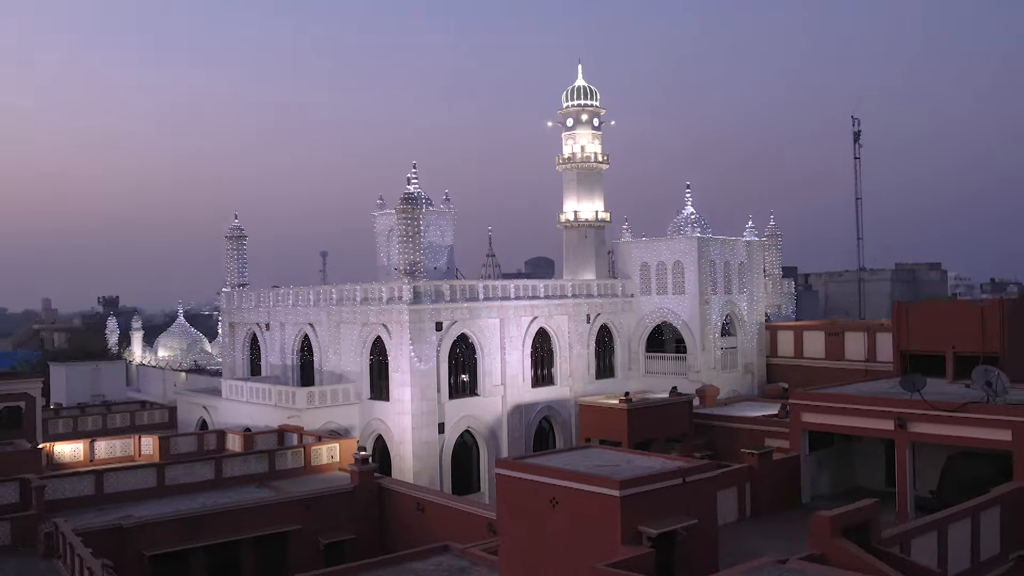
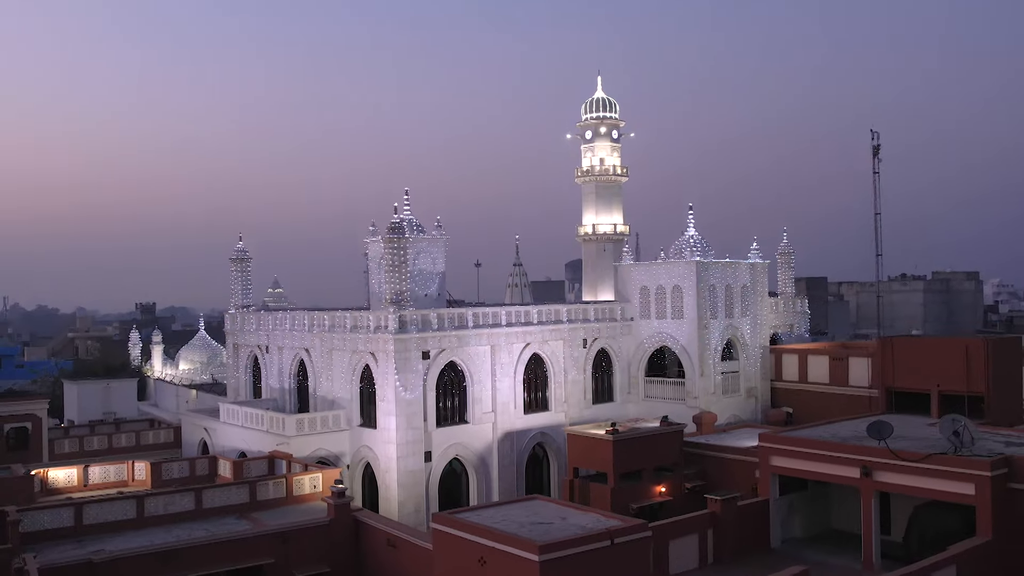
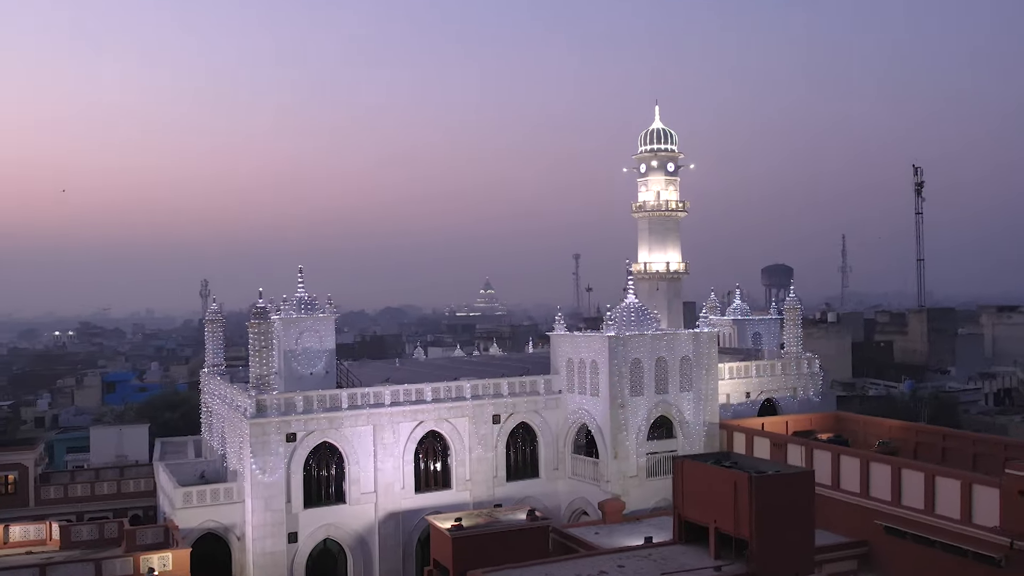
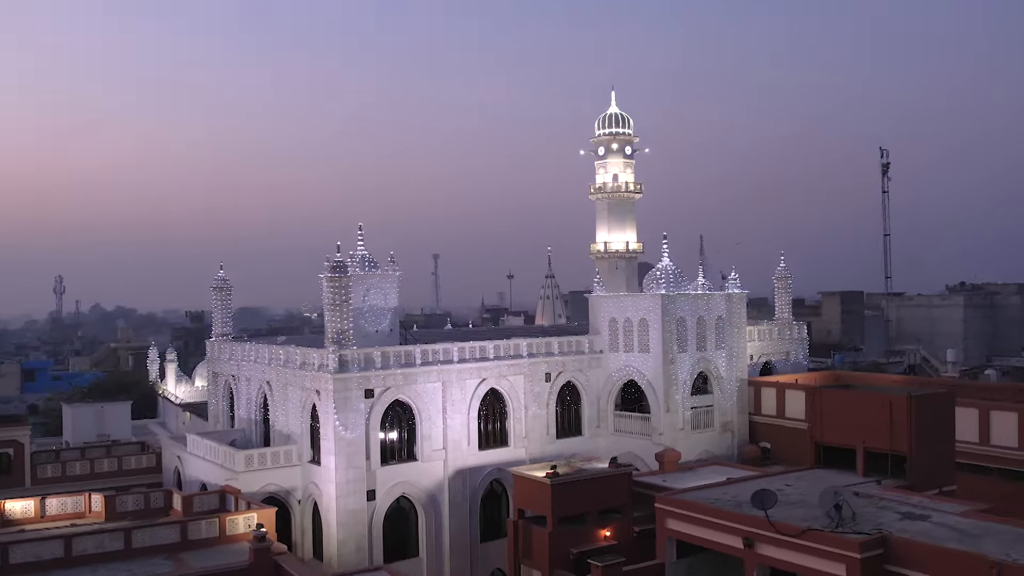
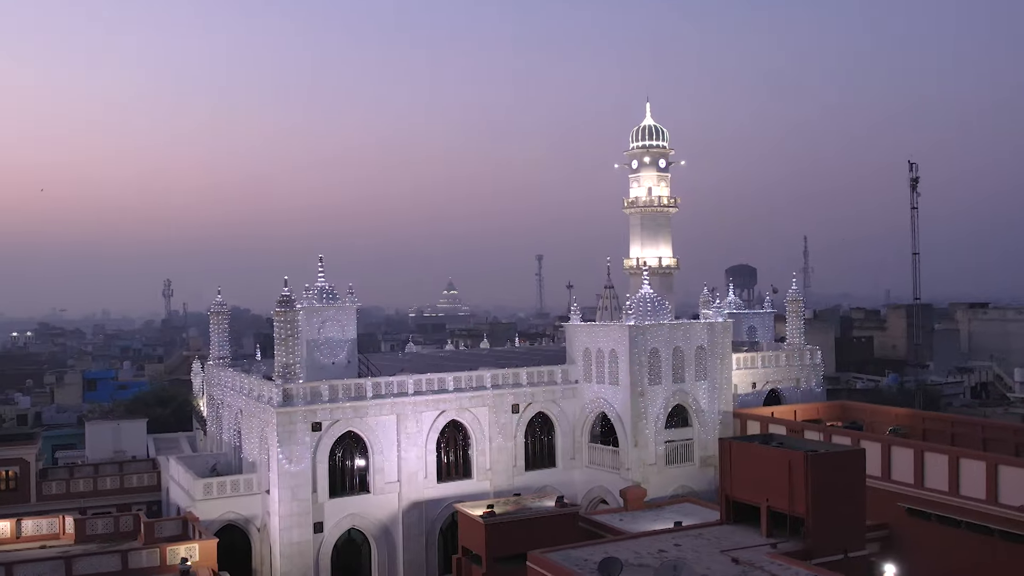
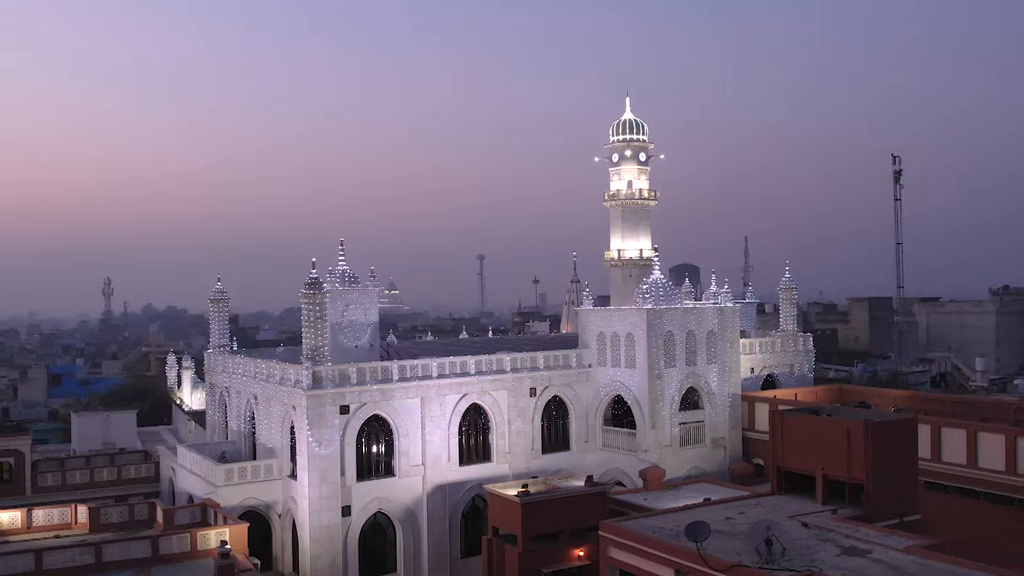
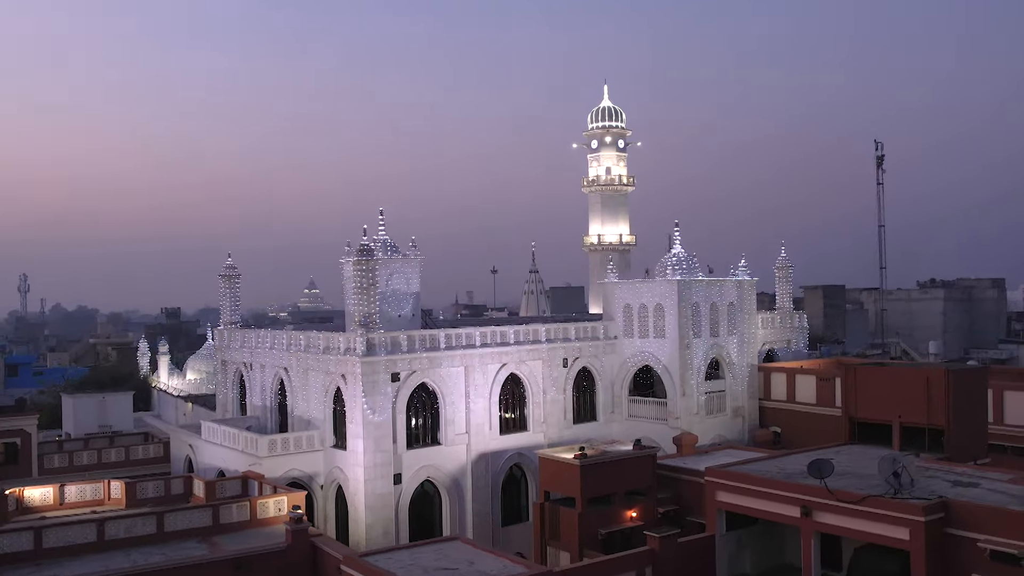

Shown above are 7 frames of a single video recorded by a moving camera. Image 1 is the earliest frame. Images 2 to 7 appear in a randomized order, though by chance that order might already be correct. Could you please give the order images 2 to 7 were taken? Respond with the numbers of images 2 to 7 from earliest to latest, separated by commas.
2, 7, 4, 6, 5, 3
